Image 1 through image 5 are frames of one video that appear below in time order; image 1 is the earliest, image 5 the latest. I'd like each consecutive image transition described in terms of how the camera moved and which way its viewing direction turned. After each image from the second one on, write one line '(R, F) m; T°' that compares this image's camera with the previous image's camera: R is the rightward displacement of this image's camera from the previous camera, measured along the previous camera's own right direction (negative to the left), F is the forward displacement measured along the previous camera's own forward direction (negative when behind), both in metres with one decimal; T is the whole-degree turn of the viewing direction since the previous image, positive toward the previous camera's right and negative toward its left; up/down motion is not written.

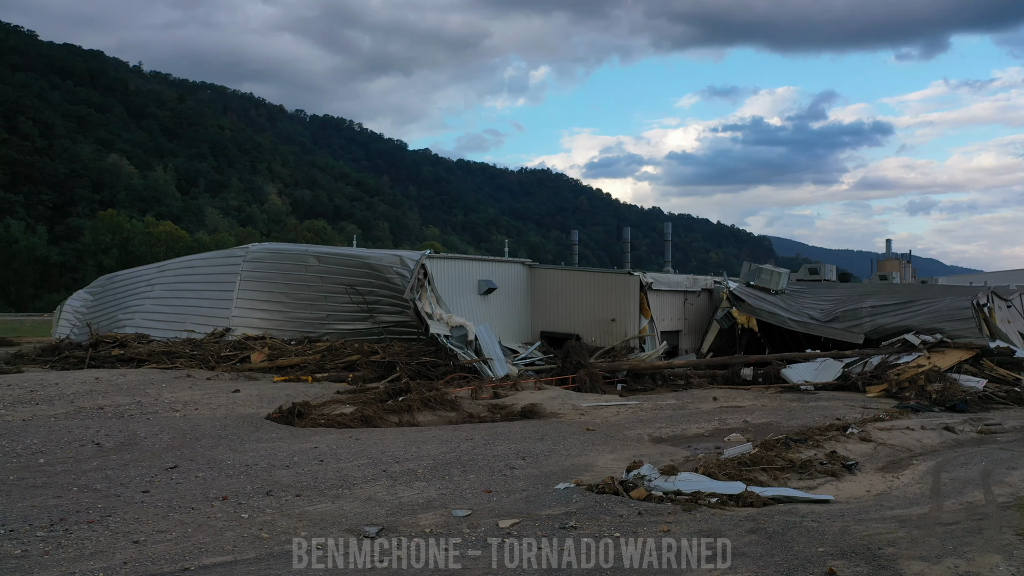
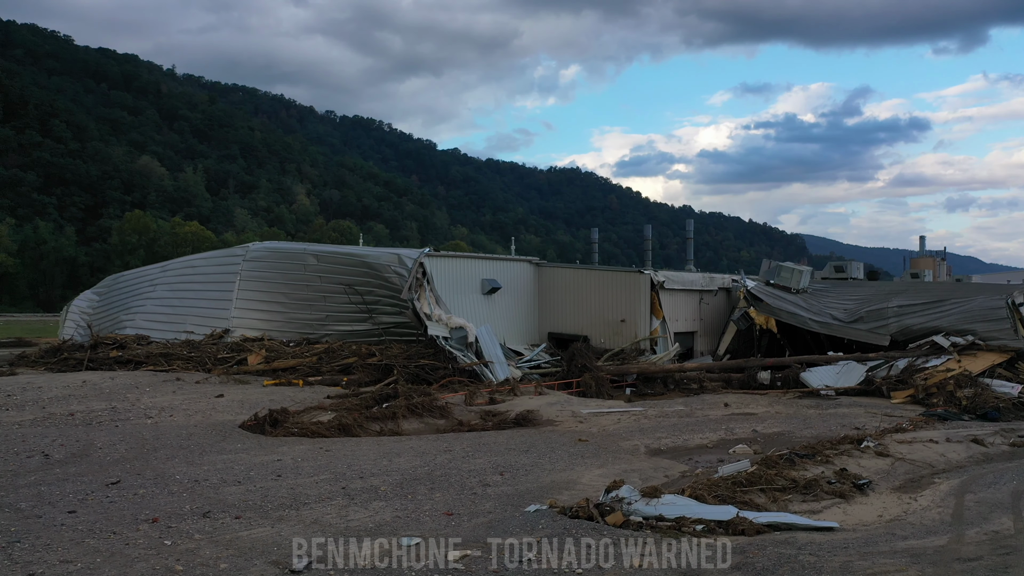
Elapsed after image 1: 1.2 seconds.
(+0.5, +0.7) m; -2°
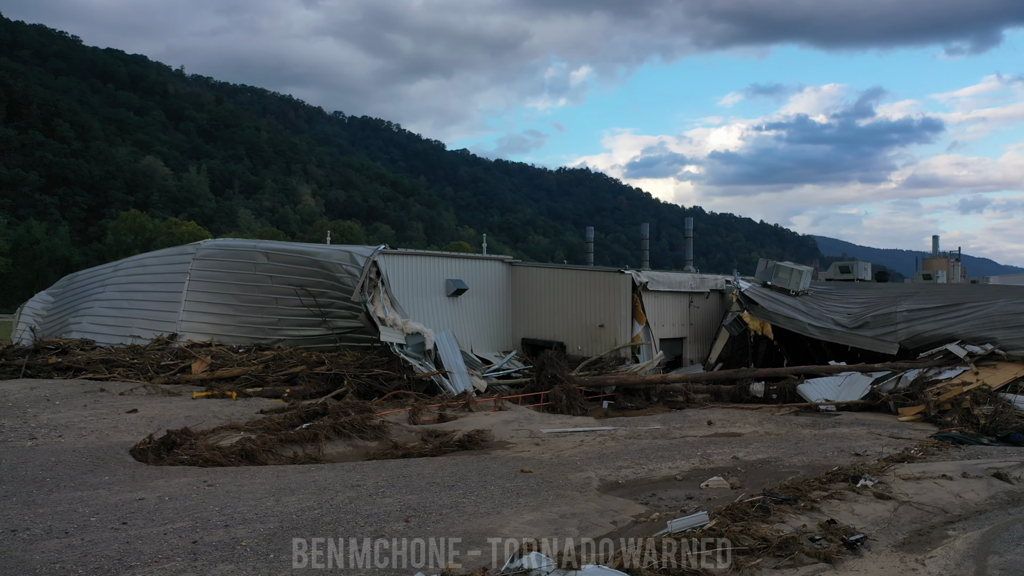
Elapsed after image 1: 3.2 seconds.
(+0.7, +1.5) m; -1°
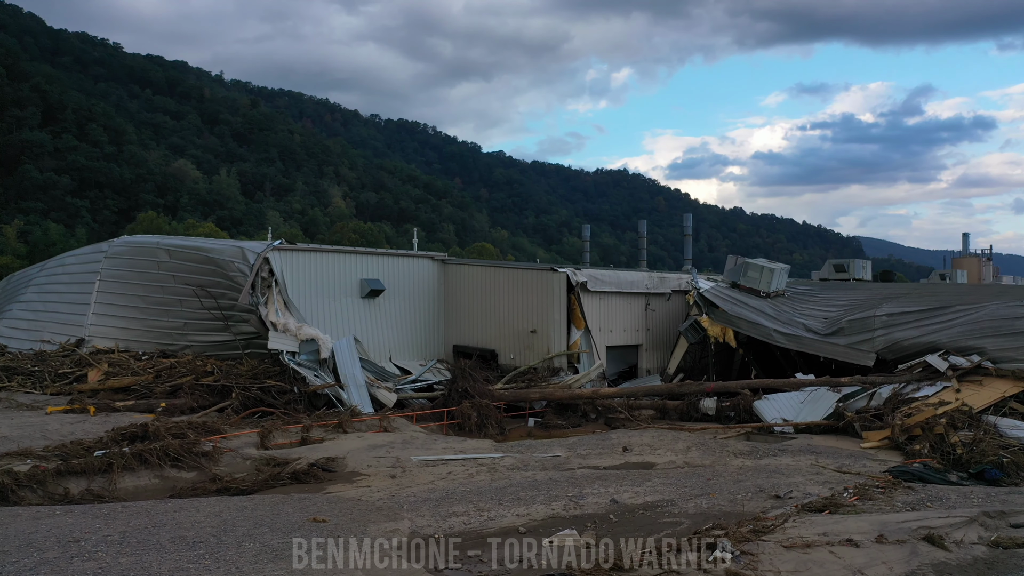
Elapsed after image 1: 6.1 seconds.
(+1.8, +1.7) m; -3°
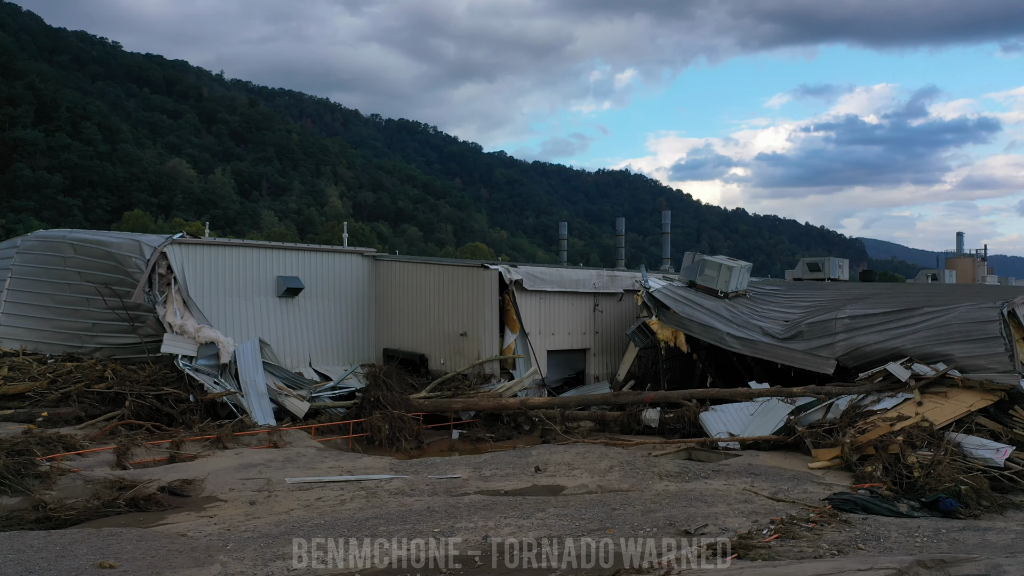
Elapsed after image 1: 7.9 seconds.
(+1.0, +1.1) m; 0°
